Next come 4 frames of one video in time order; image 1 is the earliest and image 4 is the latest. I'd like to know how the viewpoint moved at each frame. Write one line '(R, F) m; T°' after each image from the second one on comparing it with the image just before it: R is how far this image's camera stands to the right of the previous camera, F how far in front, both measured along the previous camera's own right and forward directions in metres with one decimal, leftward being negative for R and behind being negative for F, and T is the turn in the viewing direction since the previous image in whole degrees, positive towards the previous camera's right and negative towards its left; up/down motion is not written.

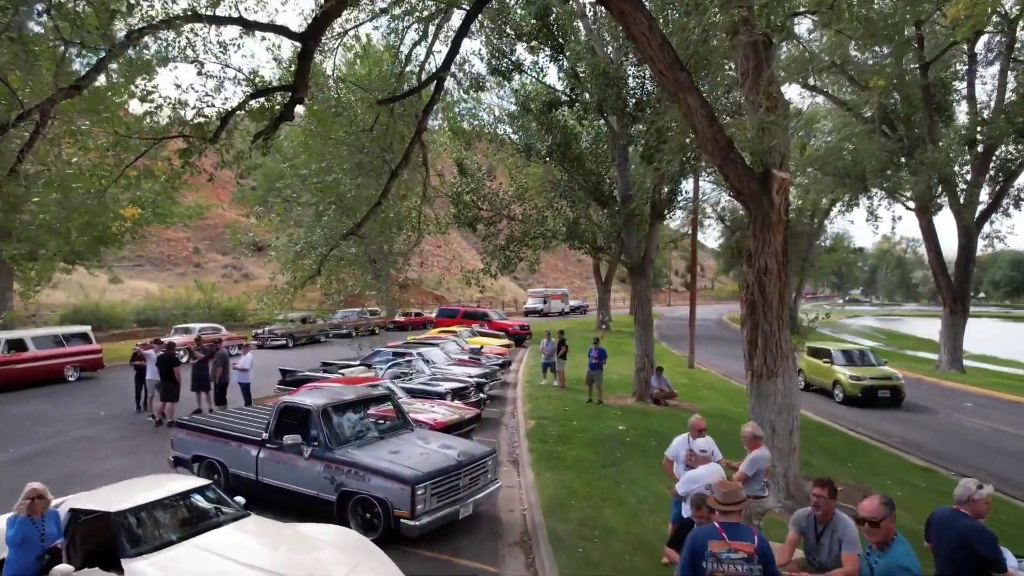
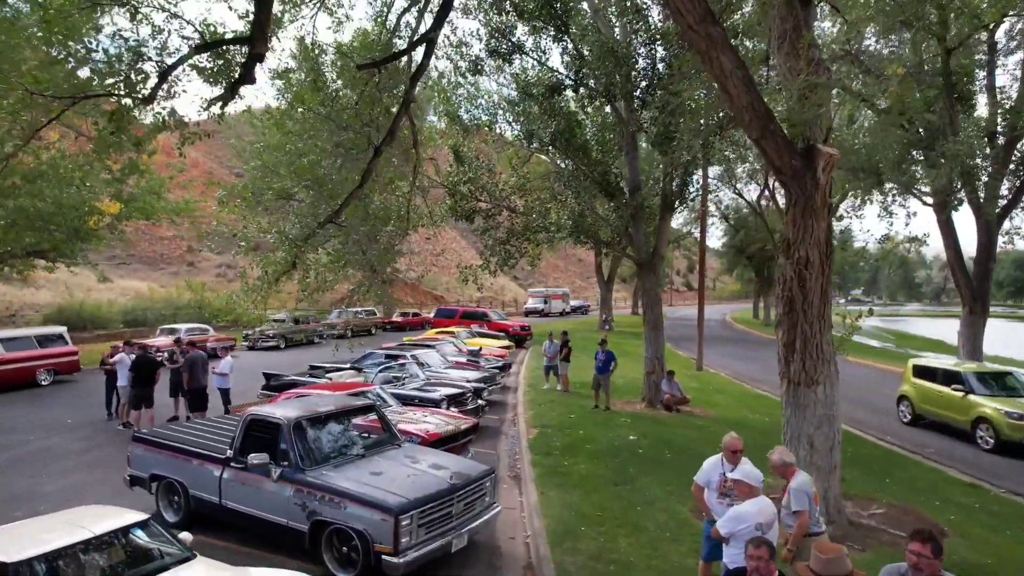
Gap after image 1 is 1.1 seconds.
(0.0, +1.0) m; 0°
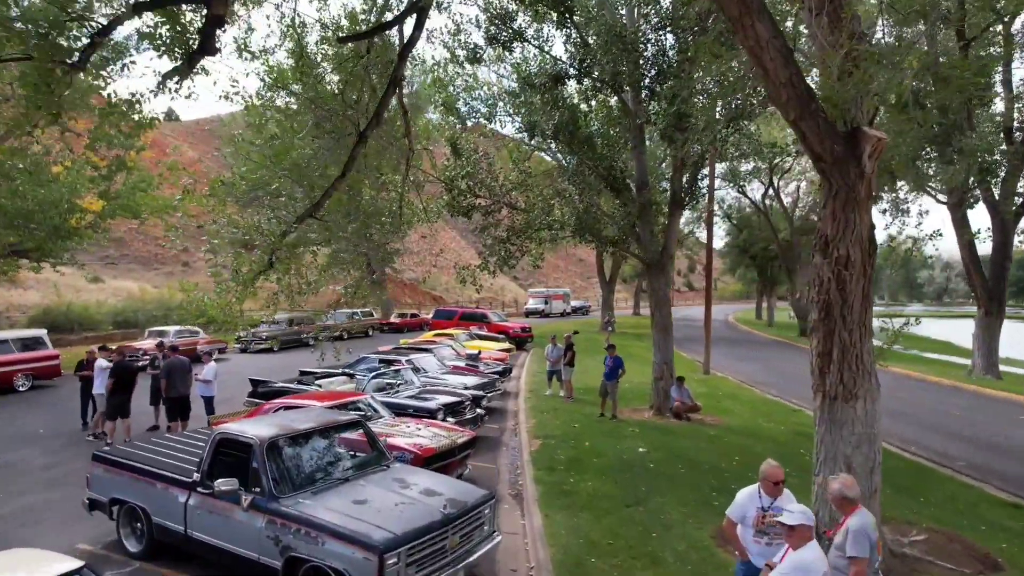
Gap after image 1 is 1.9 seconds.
(0.0, +0.8) m; 0°
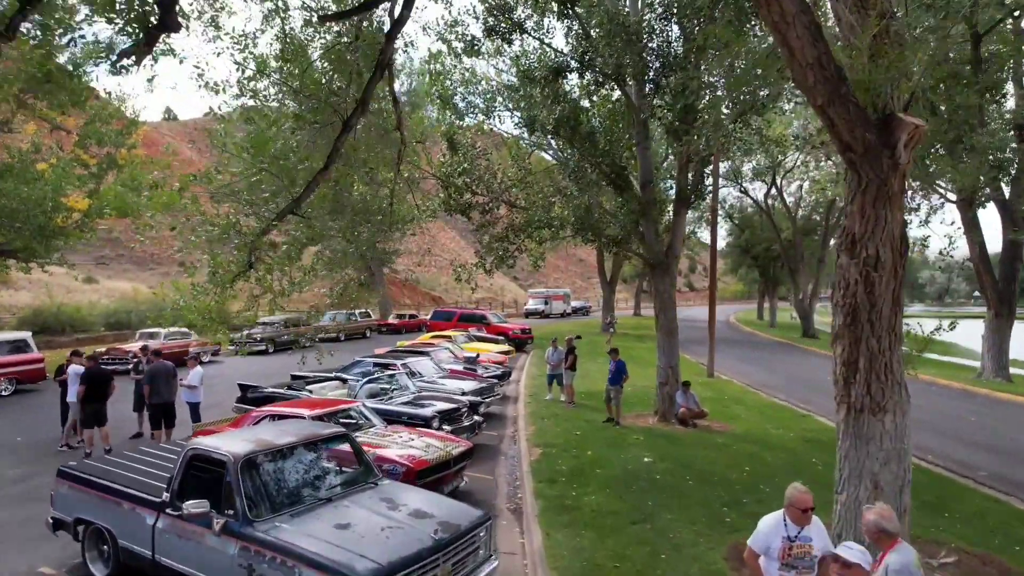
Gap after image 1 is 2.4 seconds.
(0.0, +0.5) m; 0°
